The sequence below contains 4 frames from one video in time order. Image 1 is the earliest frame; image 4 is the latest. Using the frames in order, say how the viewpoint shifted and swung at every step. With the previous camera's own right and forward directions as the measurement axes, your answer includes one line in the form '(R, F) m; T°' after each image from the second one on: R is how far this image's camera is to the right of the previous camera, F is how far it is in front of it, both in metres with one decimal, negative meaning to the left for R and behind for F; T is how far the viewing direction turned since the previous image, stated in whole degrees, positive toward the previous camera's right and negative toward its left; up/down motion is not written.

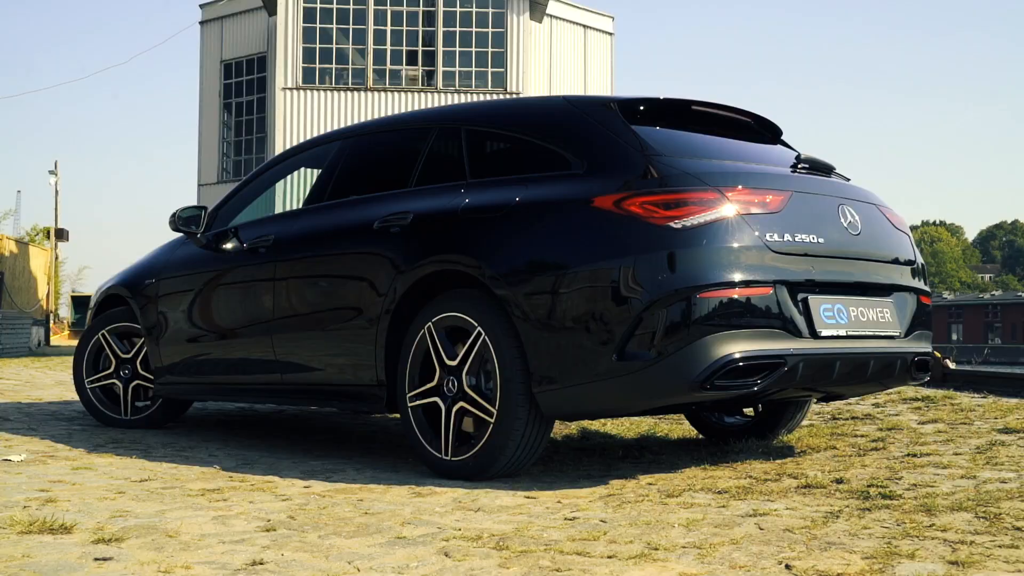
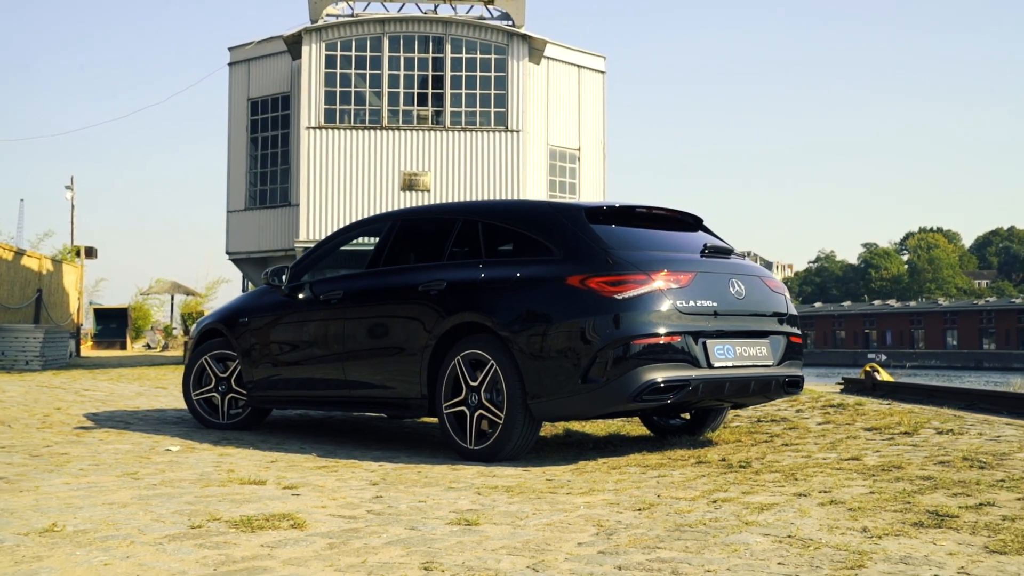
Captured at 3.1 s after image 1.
(0.0, -2.1) m; 0°
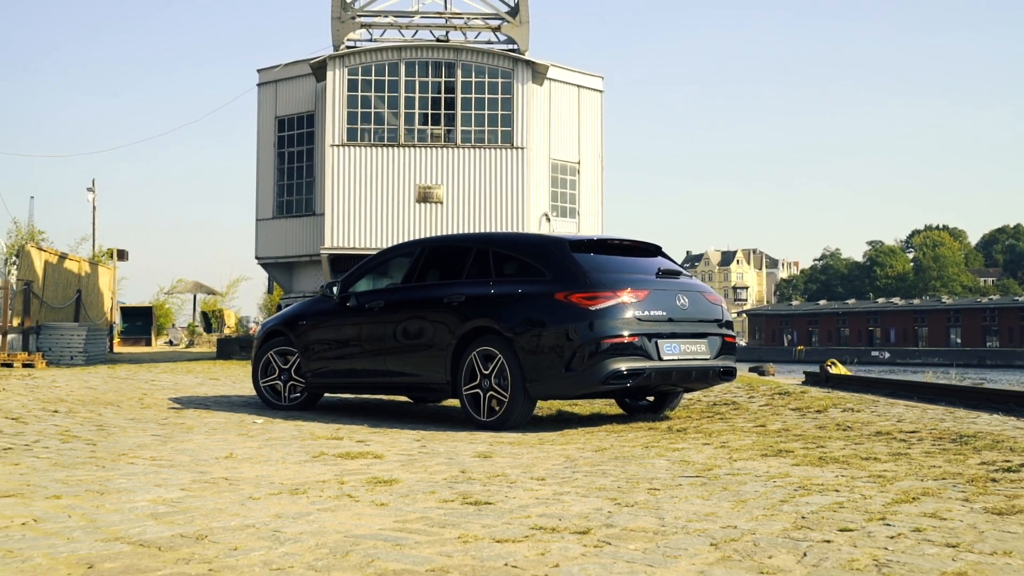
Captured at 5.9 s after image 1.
(0.0, -2.2) m; 0°
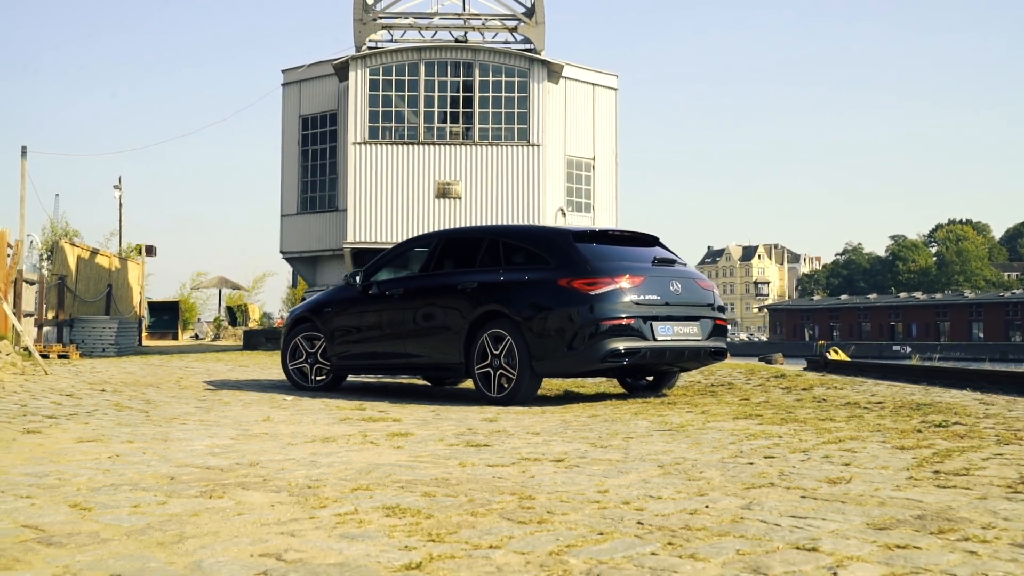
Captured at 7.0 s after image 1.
(+0.1, -0.8) m; -1°
